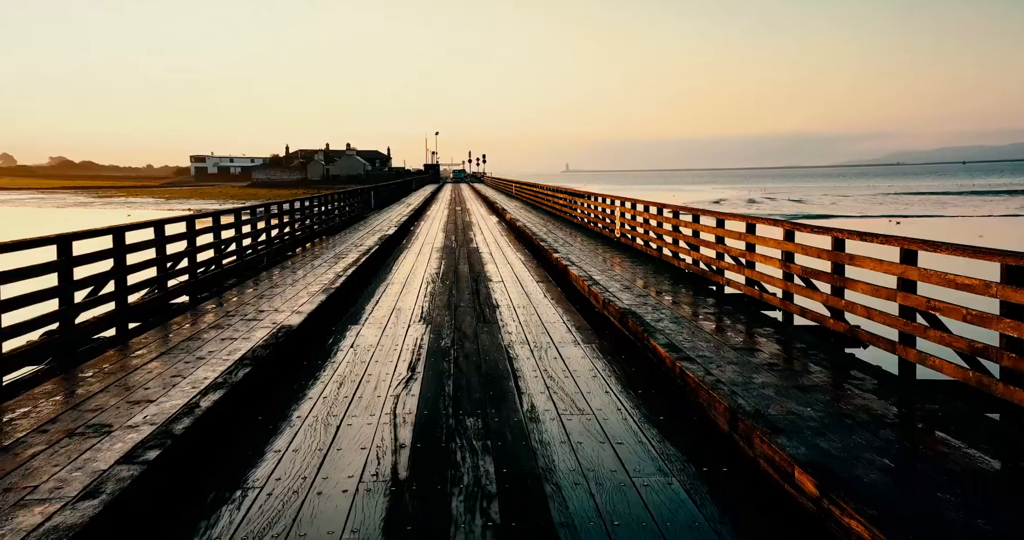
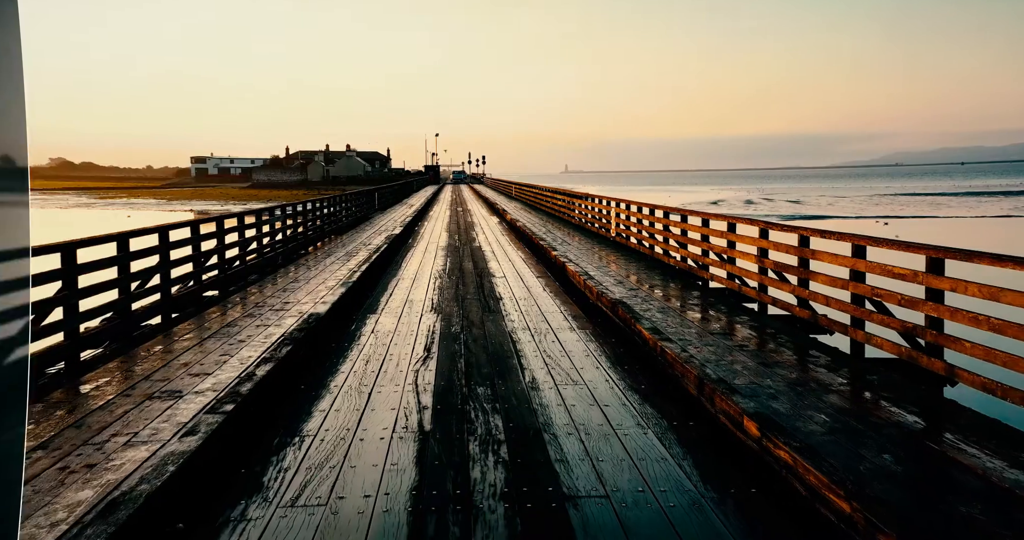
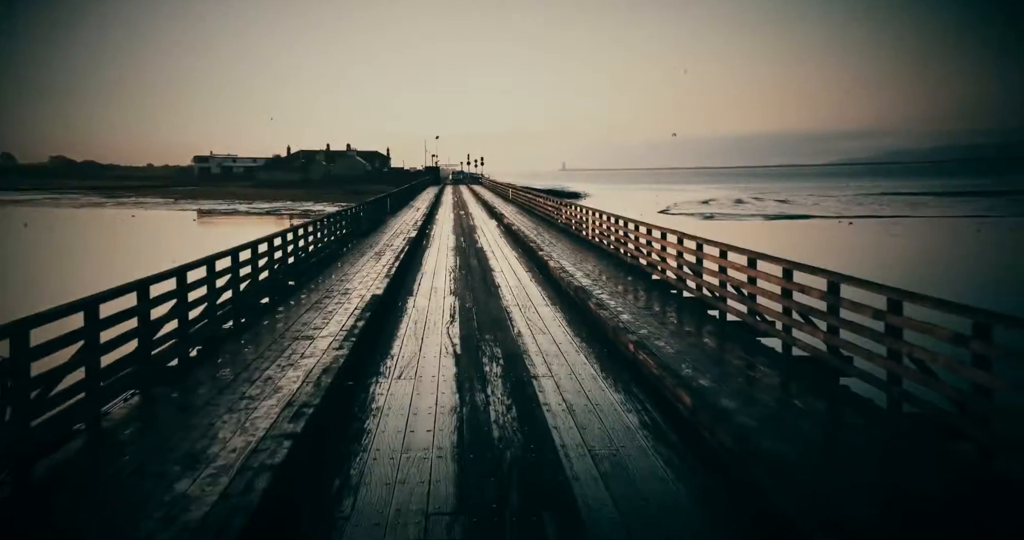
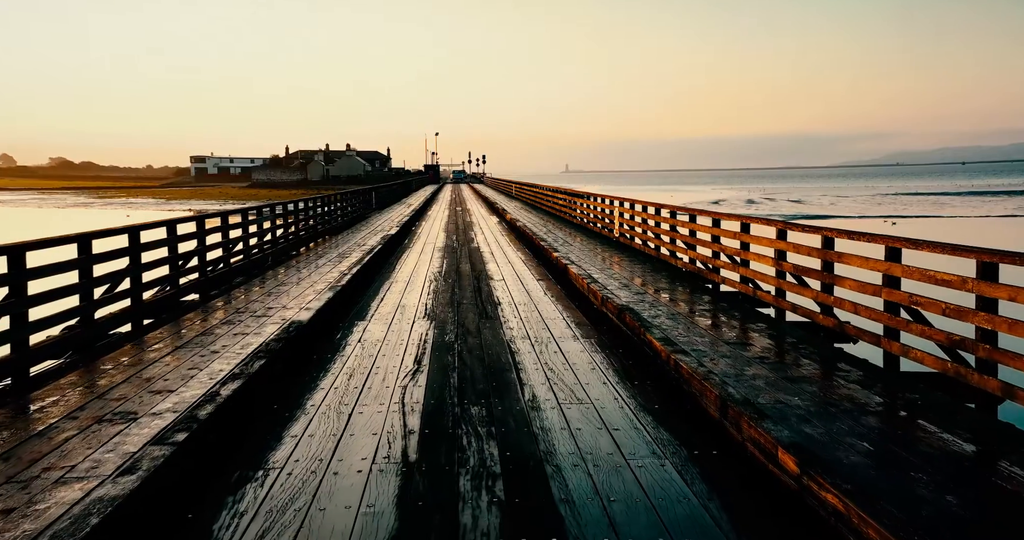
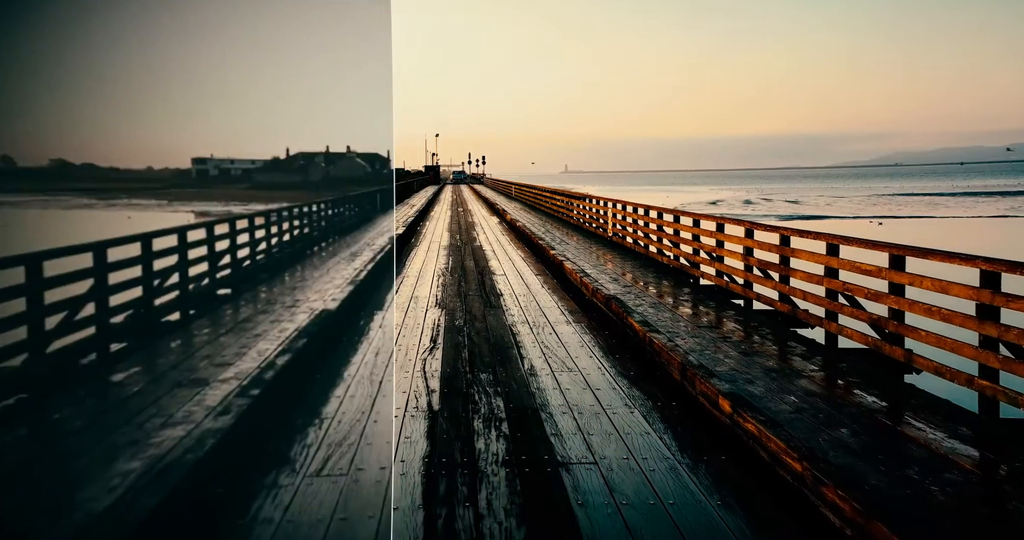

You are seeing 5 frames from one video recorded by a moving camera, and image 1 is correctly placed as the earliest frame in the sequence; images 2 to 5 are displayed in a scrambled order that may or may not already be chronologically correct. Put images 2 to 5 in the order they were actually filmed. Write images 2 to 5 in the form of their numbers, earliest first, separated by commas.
4, 2, 5, 3
